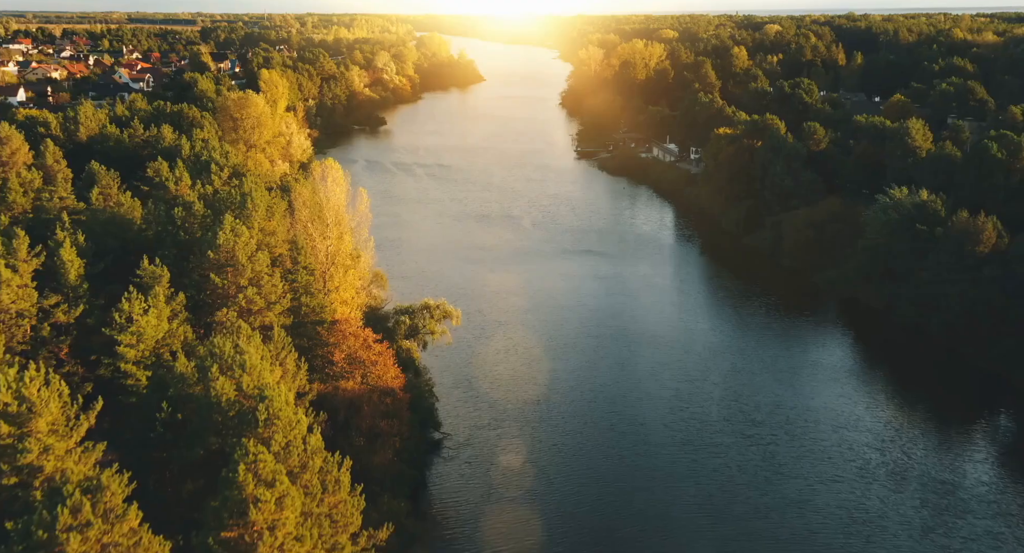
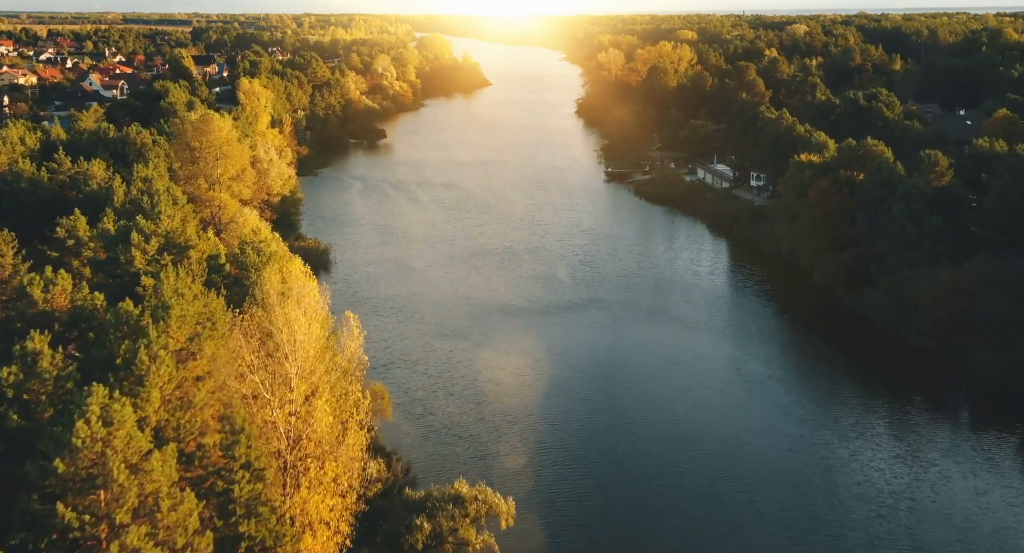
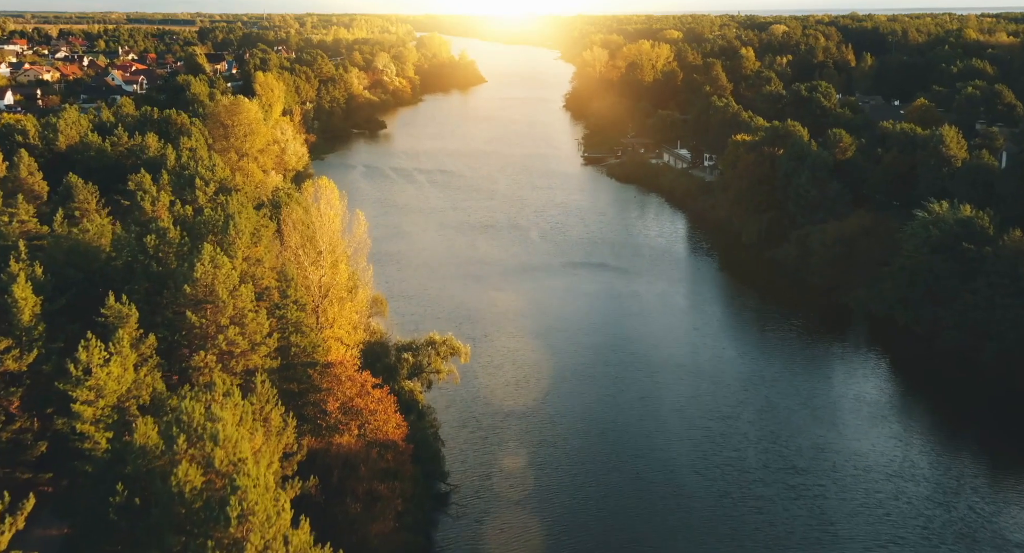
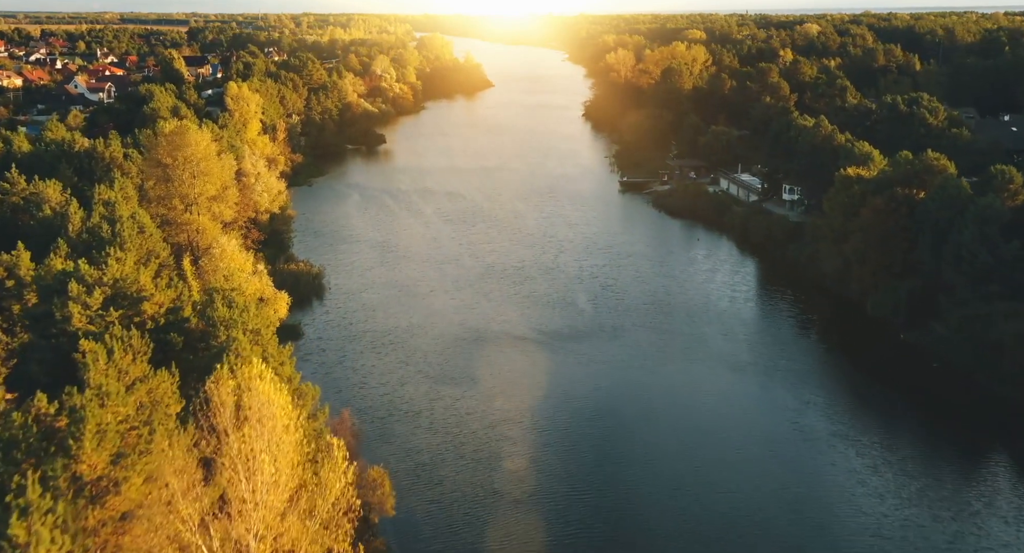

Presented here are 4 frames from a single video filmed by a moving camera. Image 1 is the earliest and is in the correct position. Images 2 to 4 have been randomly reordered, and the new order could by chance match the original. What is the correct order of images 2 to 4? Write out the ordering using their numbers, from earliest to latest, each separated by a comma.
3, 2, 4
